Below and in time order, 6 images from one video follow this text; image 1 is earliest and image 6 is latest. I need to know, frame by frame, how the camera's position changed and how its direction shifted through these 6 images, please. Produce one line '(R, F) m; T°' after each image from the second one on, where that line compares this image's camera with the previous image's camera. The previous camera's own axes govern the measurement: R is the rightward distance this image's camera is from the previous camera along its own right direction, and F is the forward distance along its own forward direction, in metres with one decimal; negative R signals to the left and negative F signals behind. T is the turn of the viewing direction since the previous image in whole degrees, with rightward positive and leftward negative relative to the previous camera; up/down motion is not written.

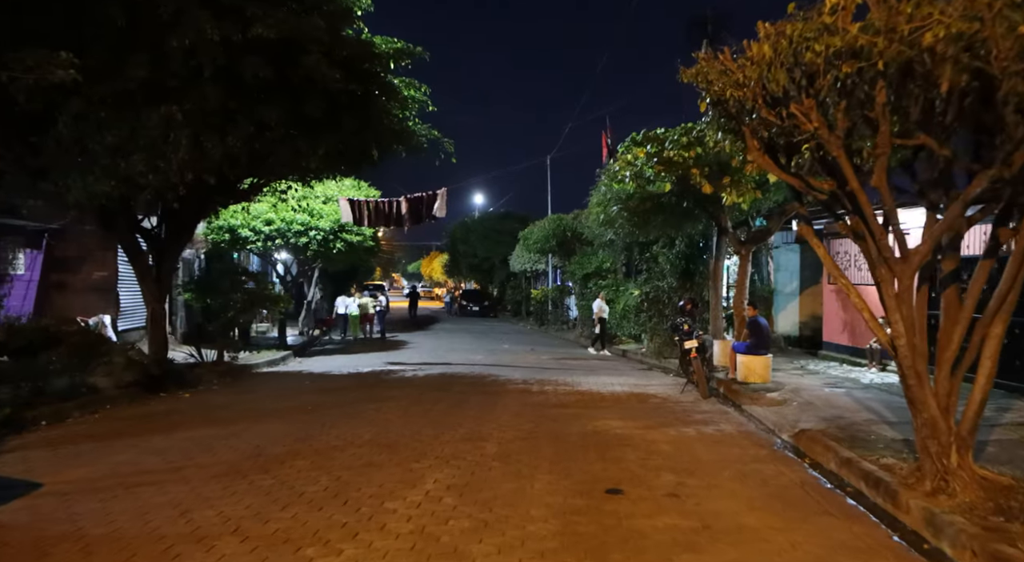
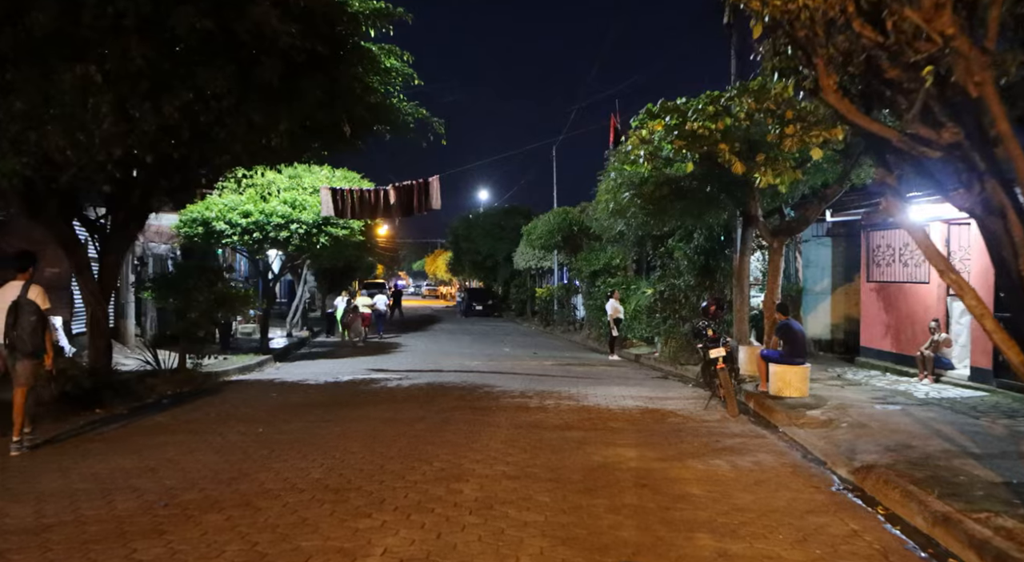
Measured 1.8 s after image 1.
(+0.2, +1.8) m; -1°
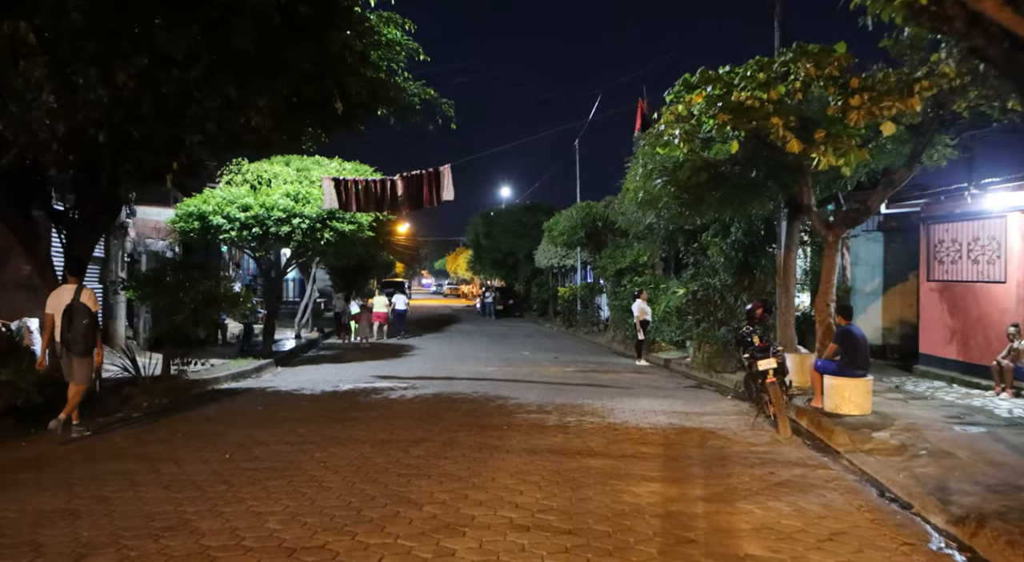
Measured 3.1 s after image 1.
(+0.1, +1.4) m; -2°
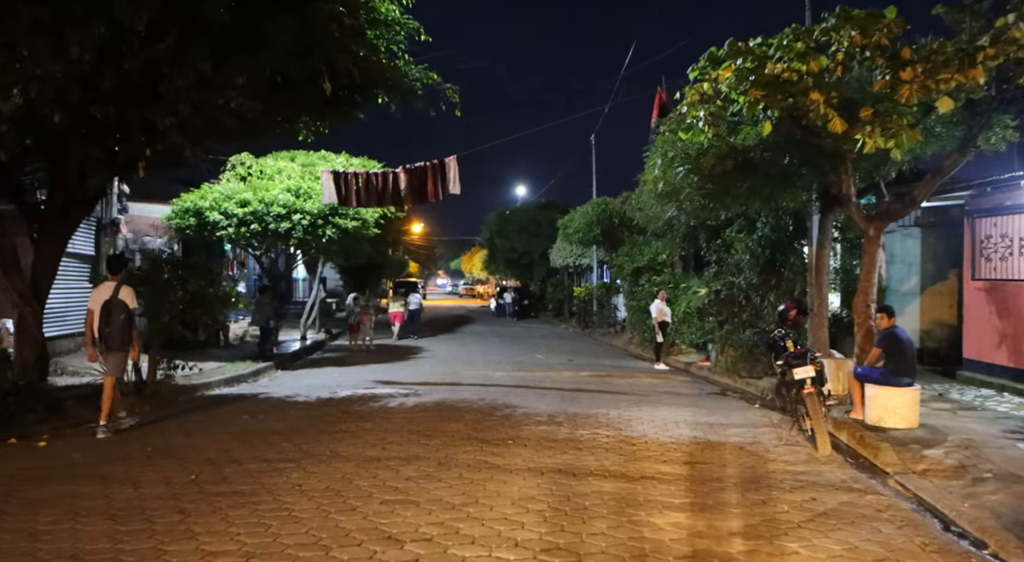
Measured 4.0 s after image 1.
(+0.1, +0.9) m; -1°
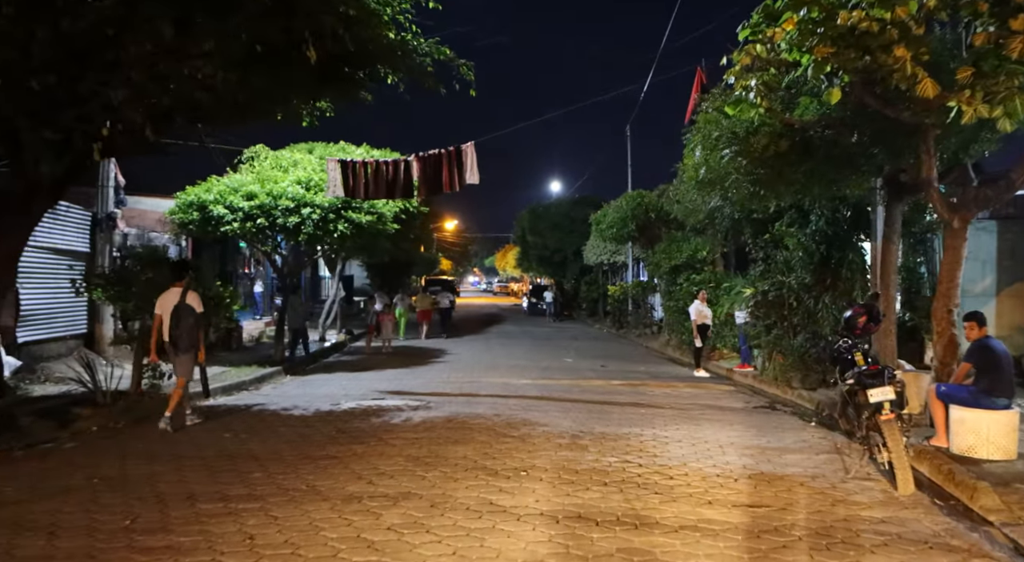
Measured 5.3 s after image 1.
(+0.2, +1.3) m; -3°
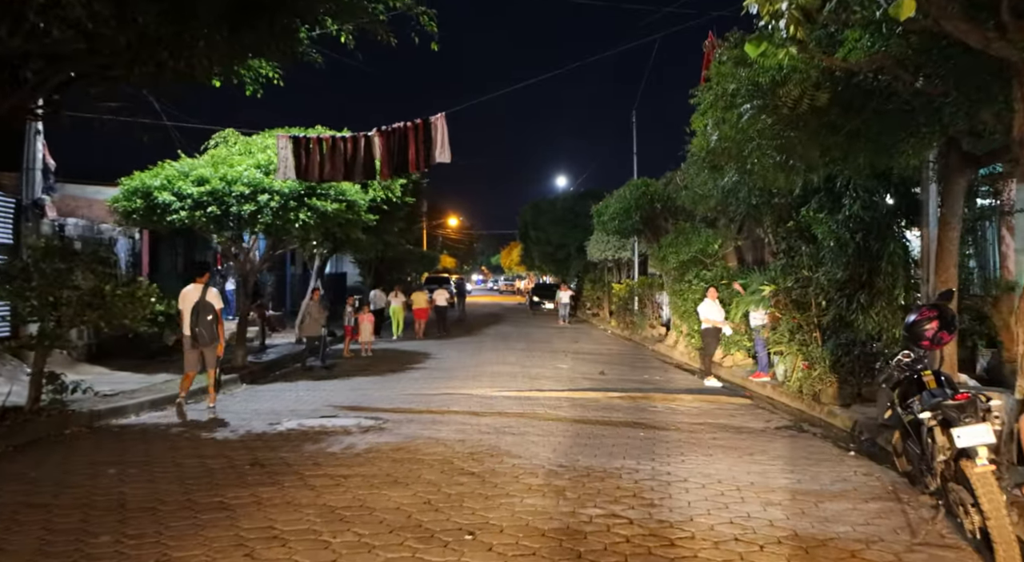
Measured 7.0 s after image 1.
(+0.4, +1.8) m; -1°
